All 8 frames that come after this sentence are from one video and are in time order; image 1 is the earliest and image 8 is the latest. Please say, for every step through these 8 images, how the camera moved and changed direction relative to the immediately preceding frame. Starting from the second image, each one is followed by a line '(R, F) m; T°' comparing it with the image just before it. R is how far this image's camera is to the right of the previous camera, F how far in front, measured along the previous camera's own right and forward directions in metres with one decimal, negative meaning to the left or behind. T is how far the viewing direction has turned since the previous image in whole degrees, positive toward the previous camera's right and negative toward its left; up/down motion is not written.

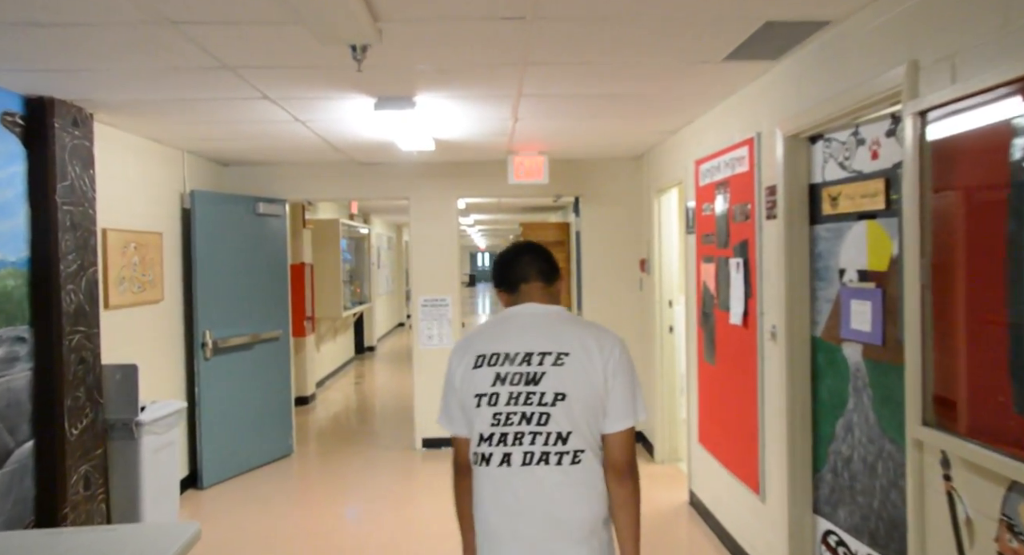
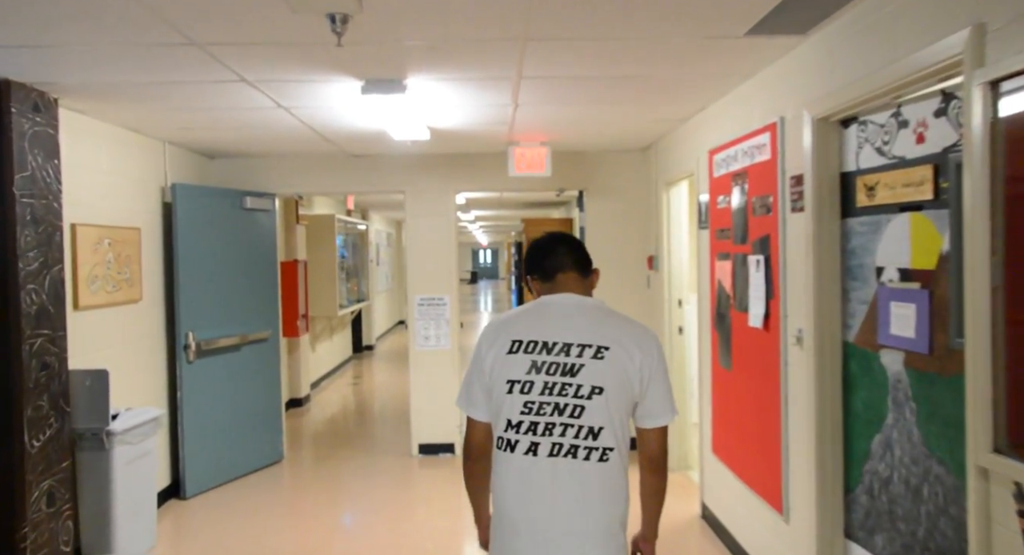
(0.0, +0.2) m; 0°
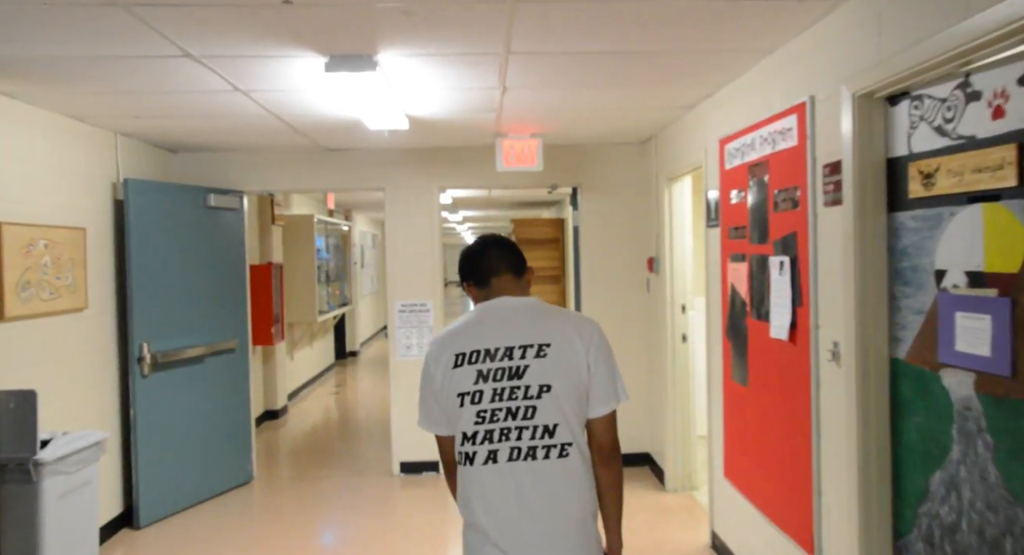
(0.0, +0.4) m; +1°
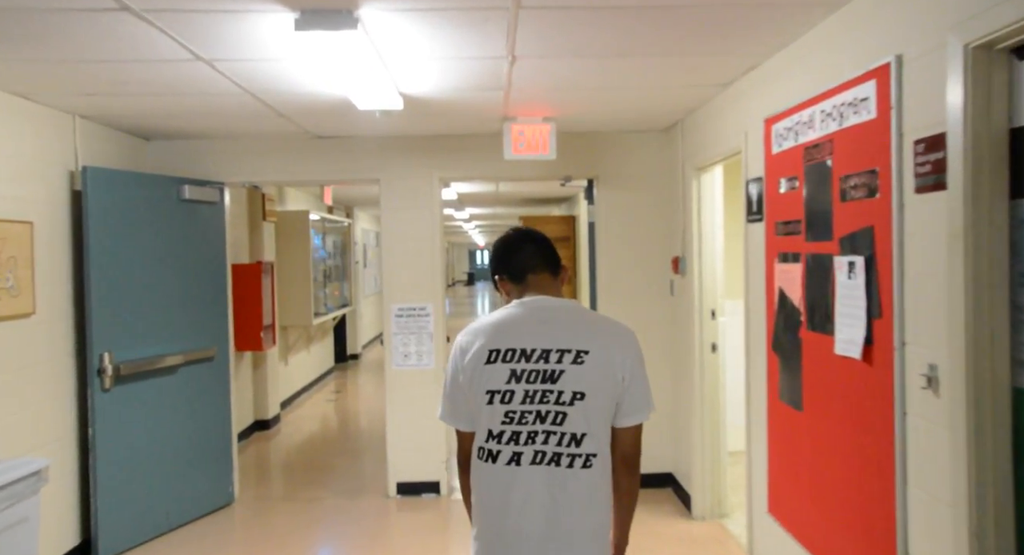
(0.0, +0.4) m; -1°
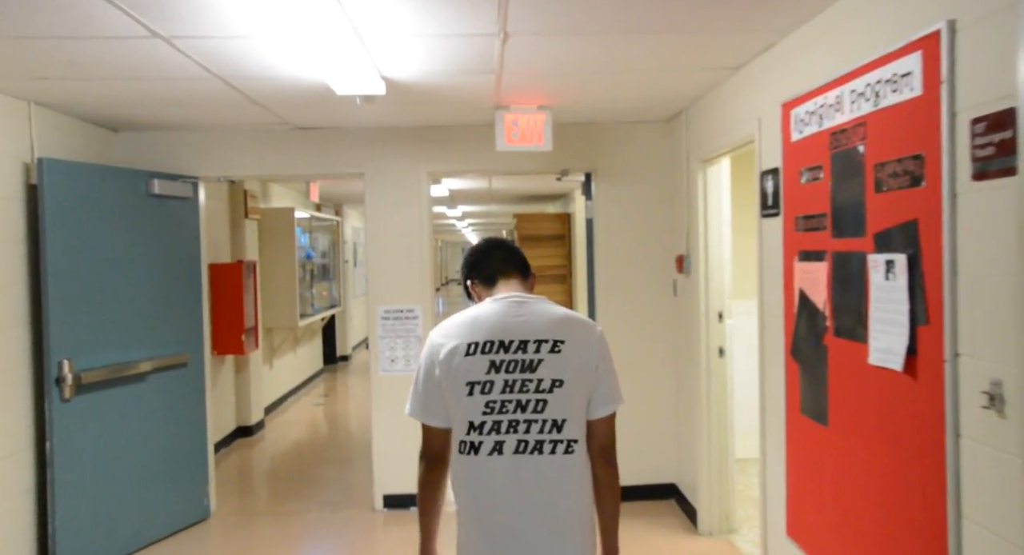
(0.0, +0.2) m; +1°
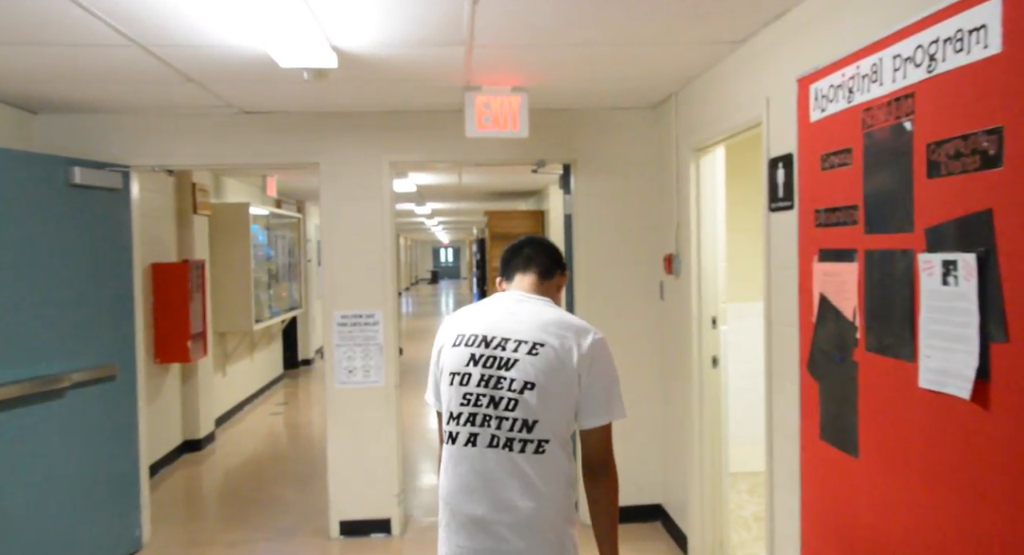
(0.0, +0.4) m; +3°
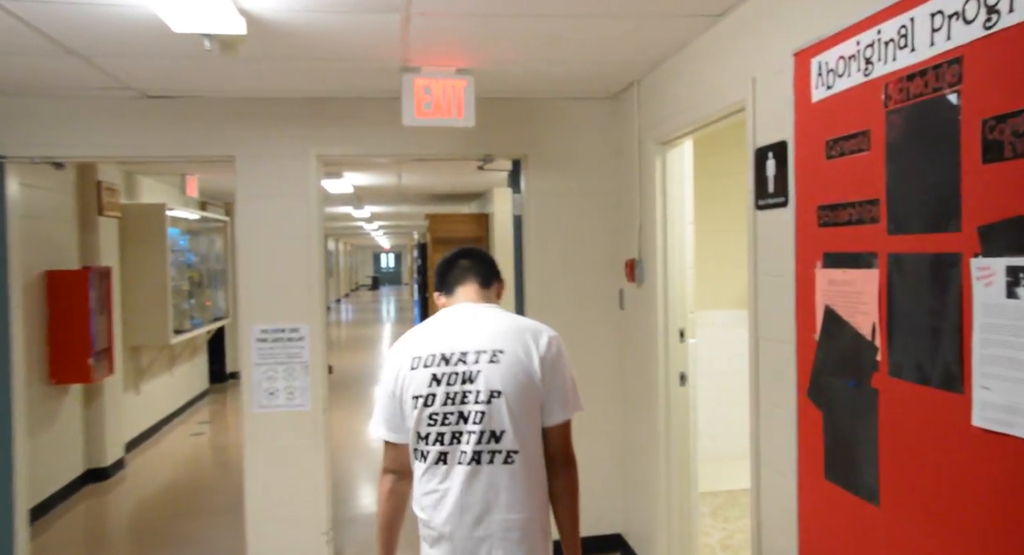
(0.0, +0.4) m; +5°
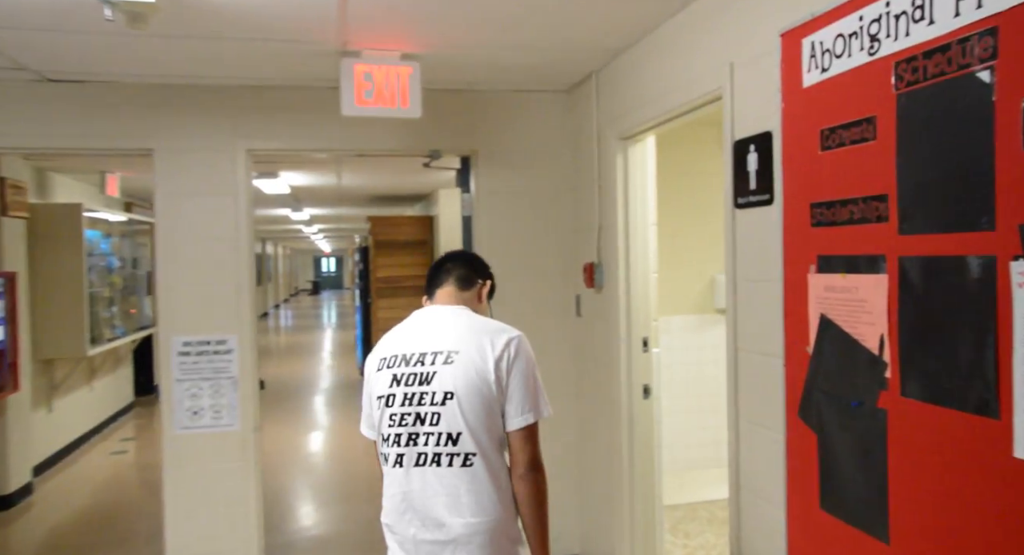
(0.0, +0.2) m; +5°
